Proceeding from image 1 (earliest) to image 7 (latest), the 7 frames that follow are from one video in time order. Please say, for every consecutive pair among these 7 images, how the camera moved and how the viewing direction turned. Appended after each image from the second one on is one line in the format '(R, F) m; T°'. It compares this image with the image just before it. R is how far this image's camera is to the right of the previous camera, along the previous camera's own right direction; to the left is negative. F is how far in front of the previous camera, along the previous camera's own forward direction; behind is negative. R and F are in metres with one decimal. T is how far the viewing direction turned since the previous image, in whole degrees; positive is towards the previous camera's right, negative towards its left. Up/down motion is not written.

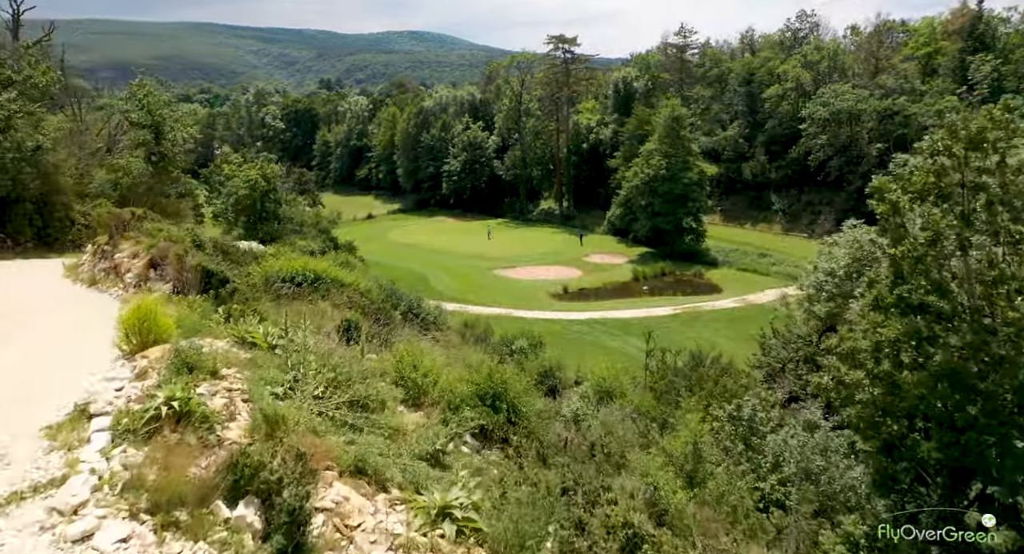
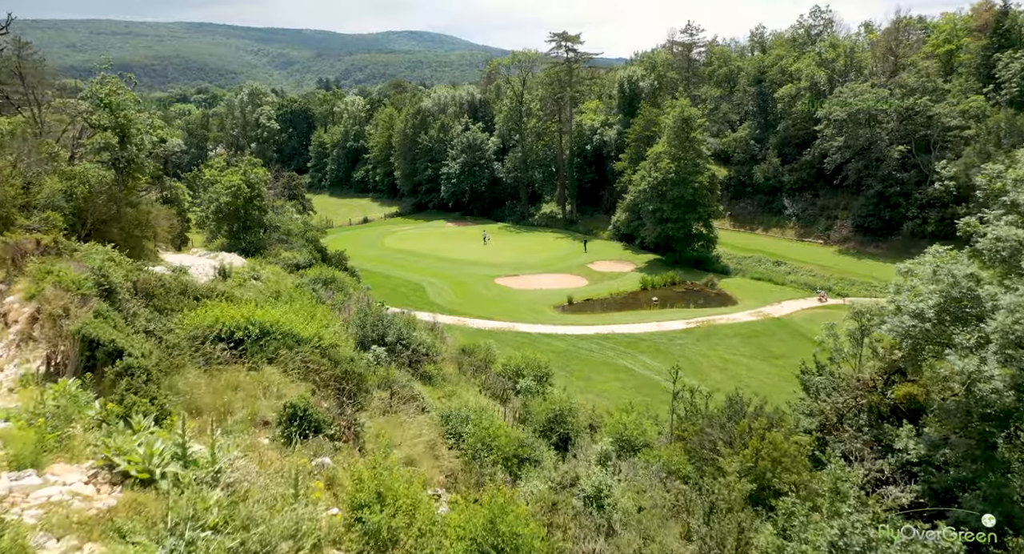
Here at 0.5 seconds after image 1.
(-0.1, +2.7) m; 0°
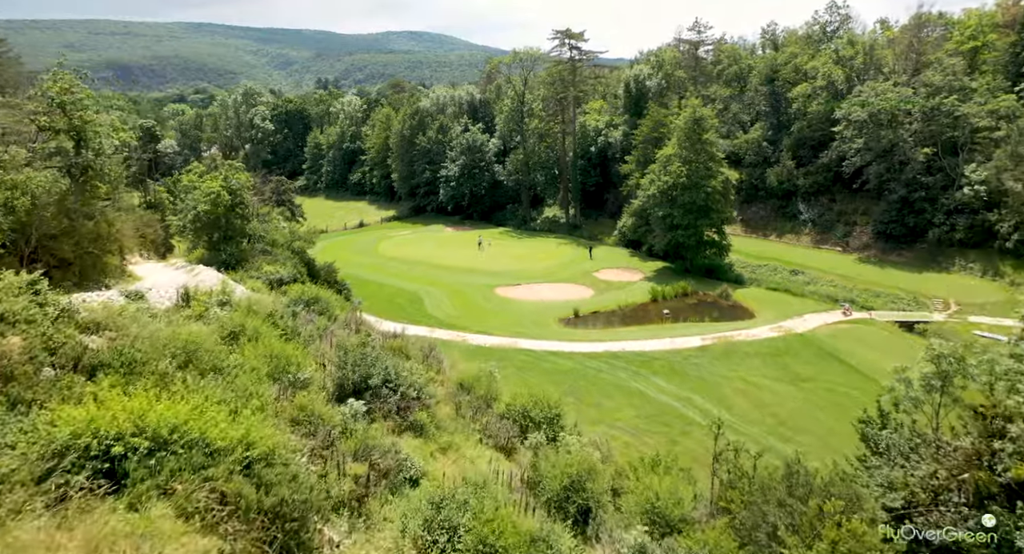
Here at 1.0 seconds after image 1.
(-0.2, +2.8) m; 0°
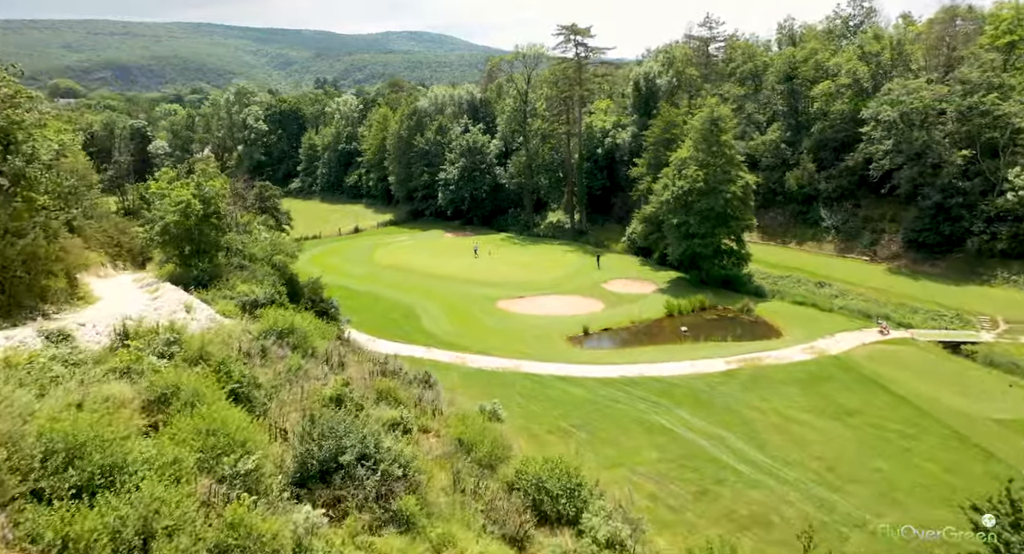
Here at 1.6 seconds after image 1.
(-0.3, +3.5) m; 0°
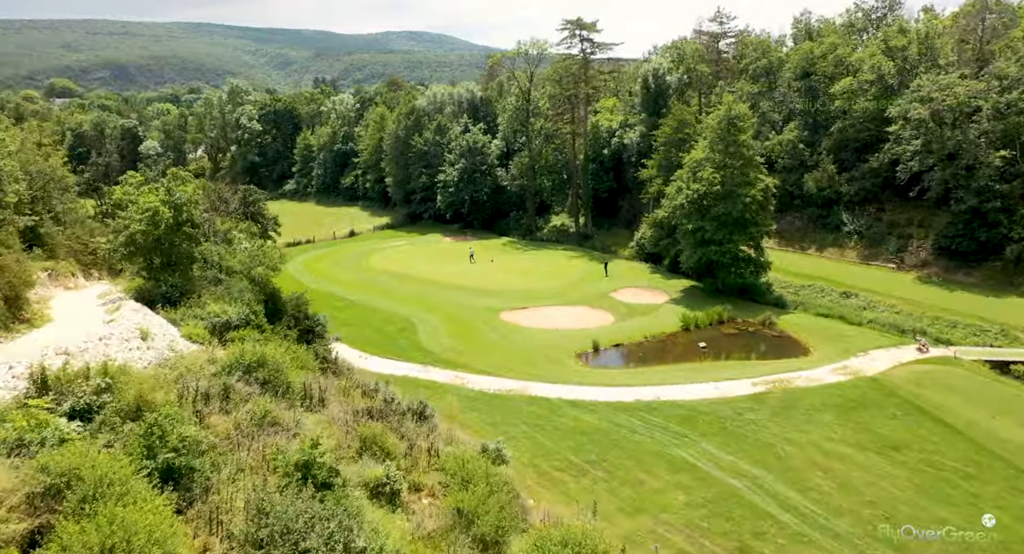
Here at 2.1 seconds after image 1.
(-0.2, +3.1) m; 0°
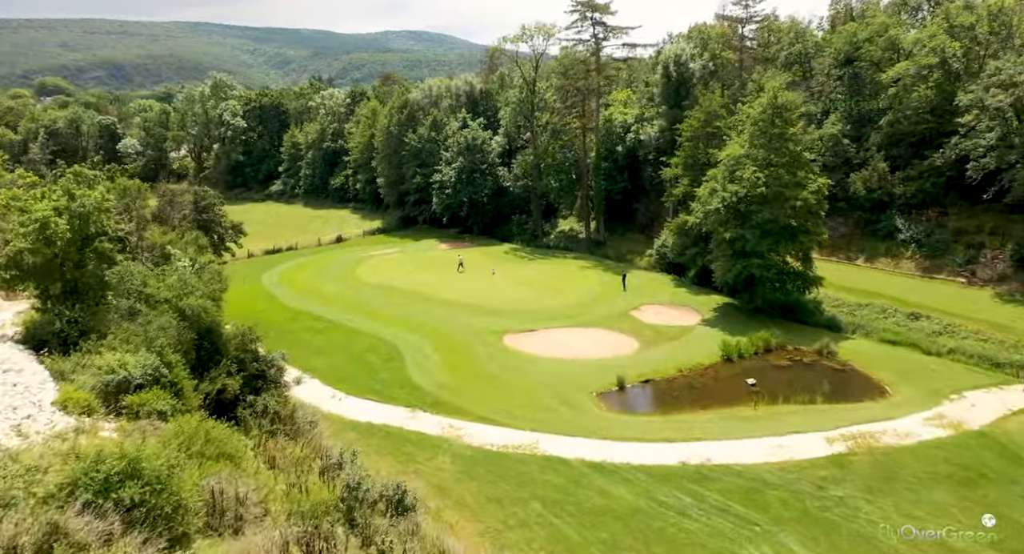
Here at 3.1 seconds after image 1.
(-0.3, +6.7) m; 0°
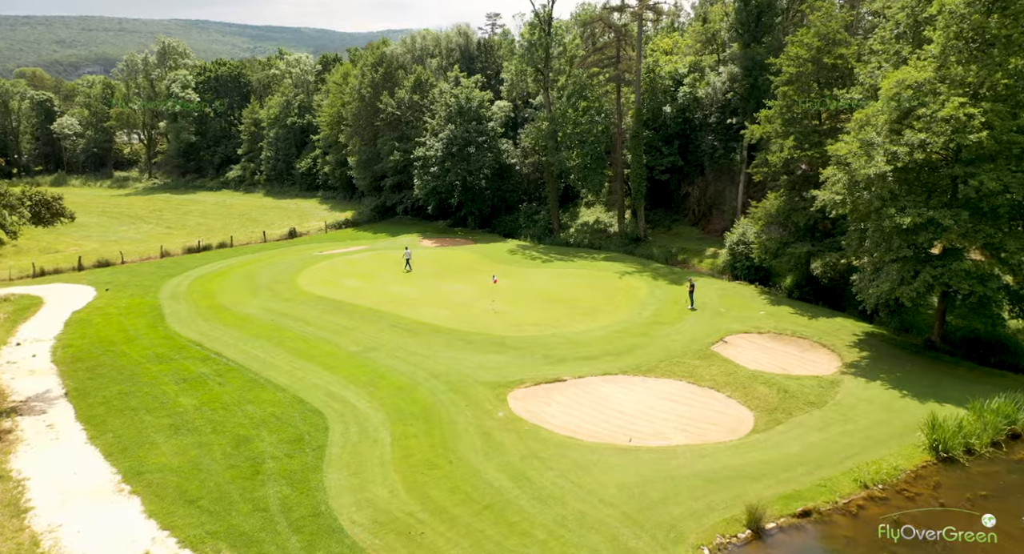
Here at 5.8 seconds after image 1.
(-0.3, +16.1) m; 0°
